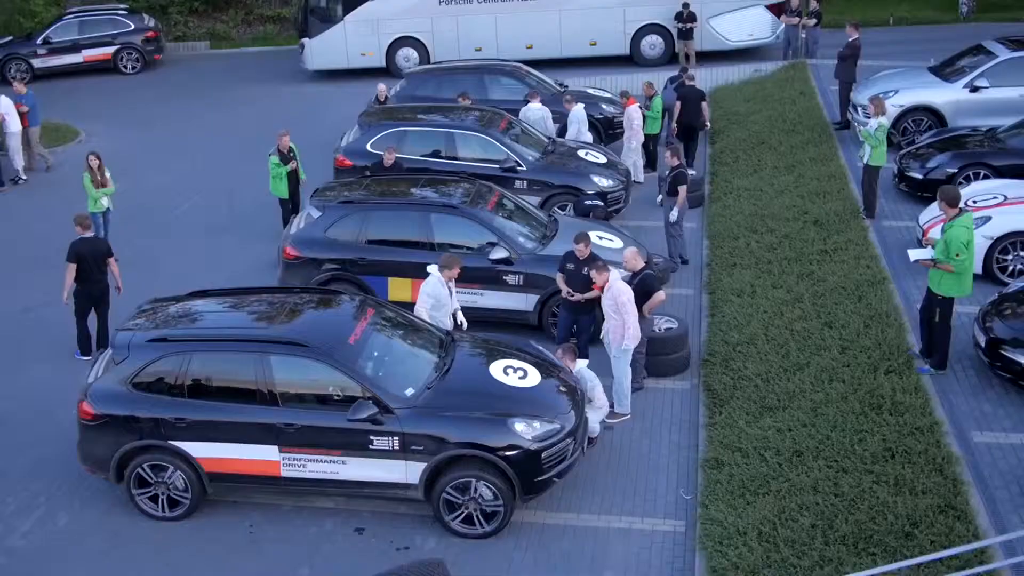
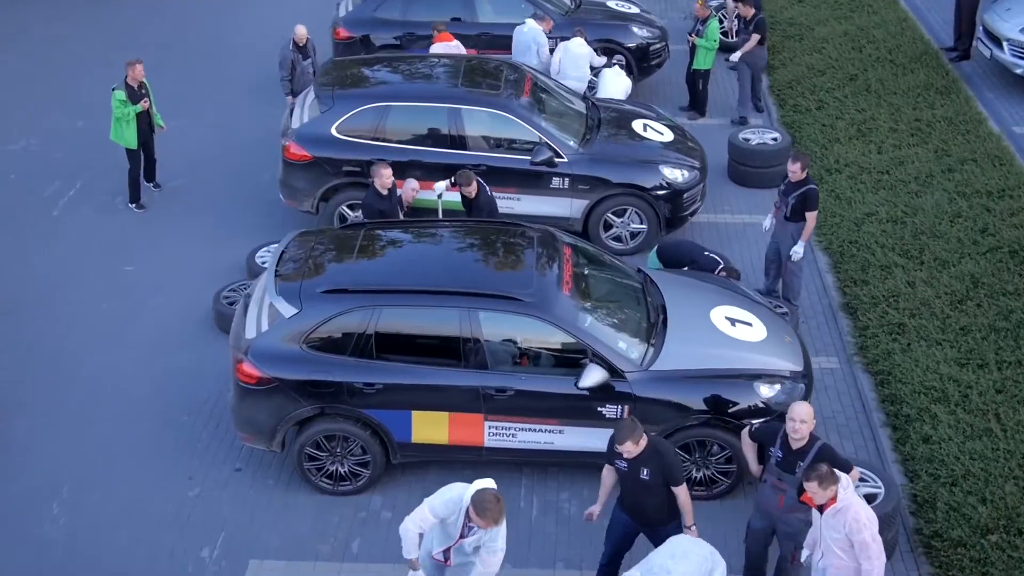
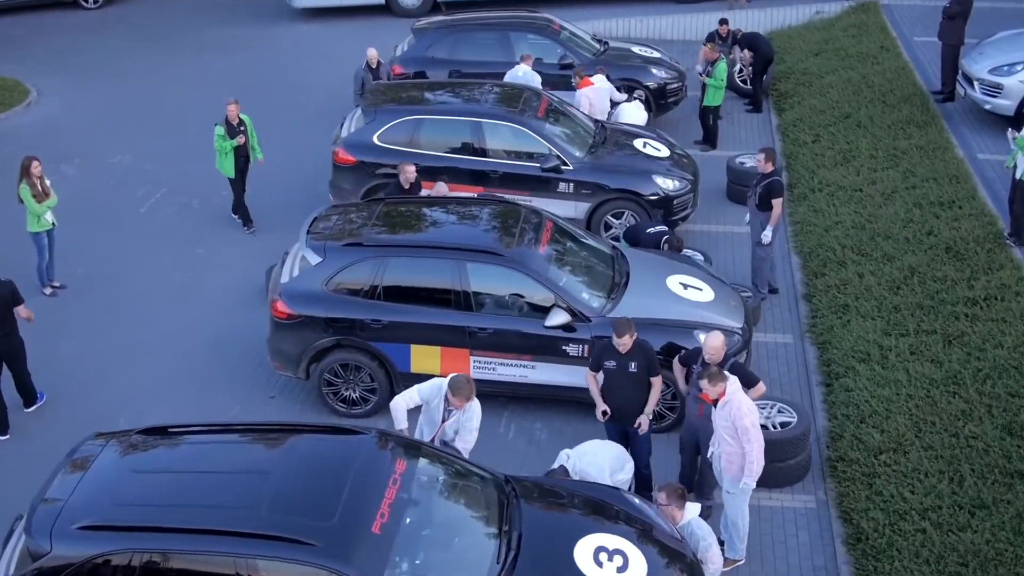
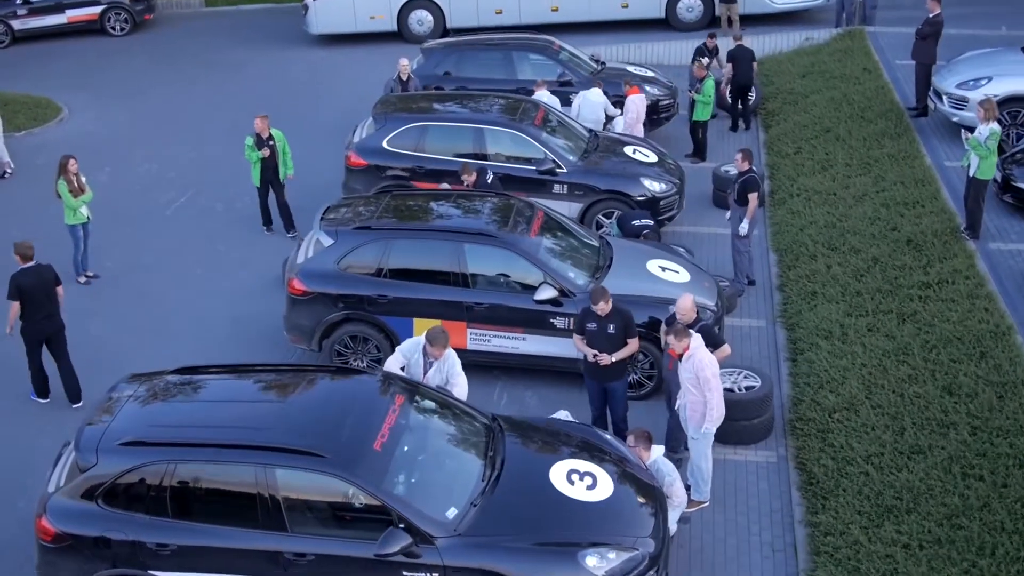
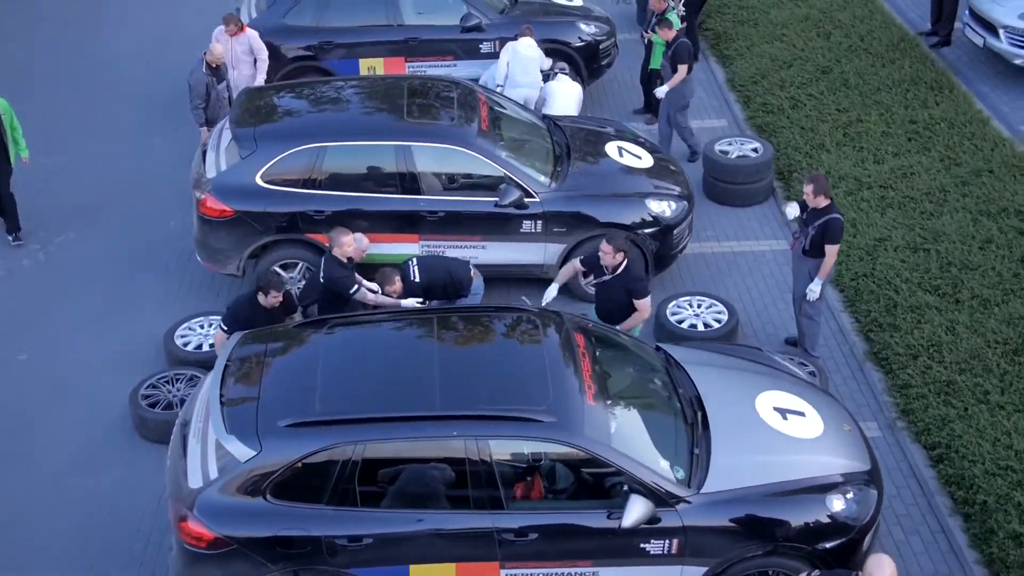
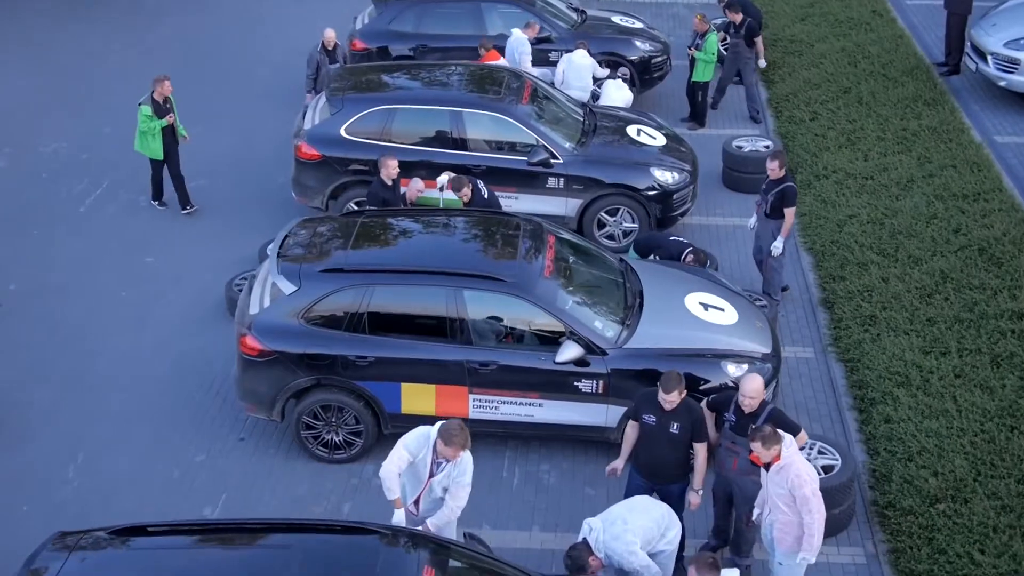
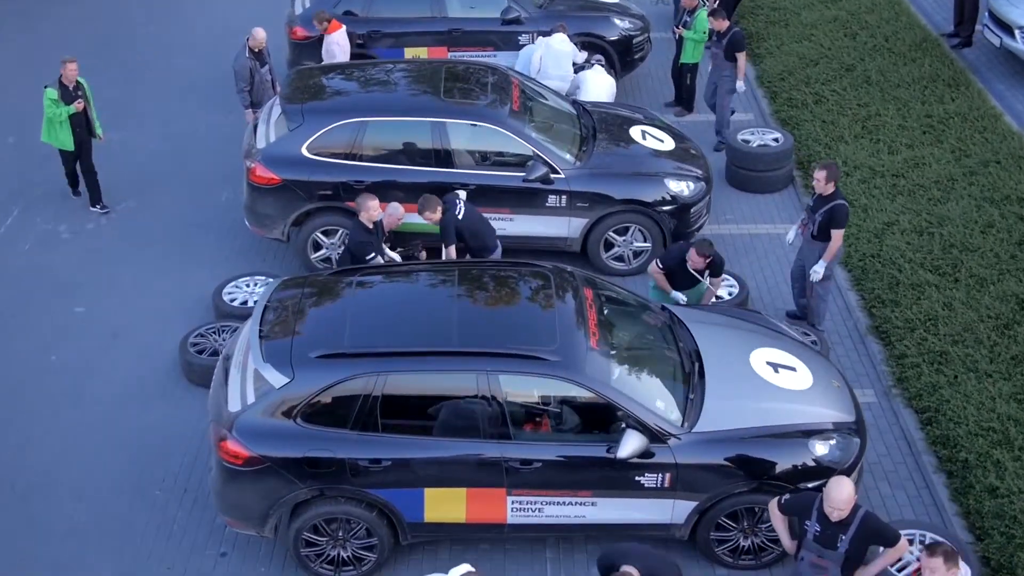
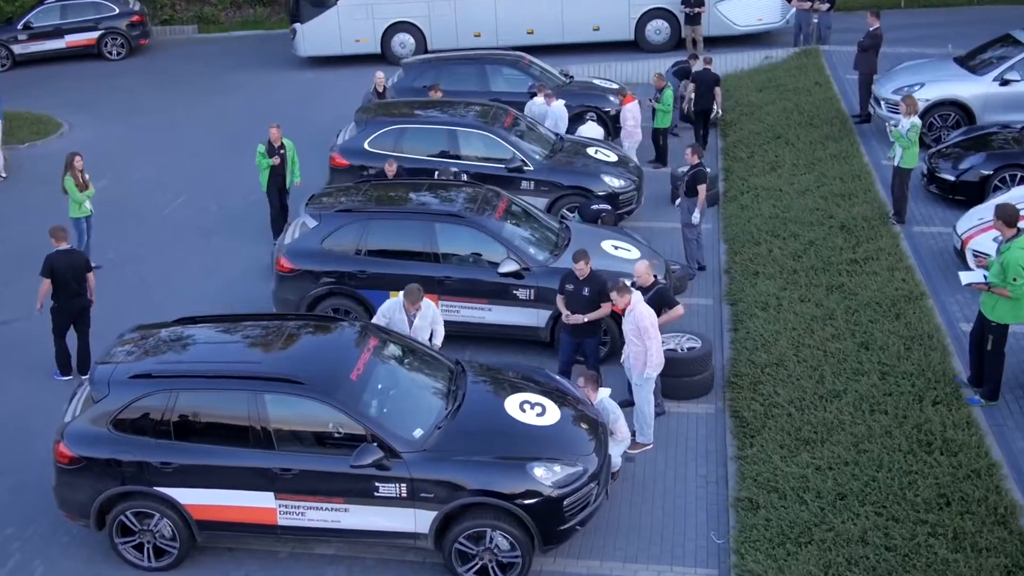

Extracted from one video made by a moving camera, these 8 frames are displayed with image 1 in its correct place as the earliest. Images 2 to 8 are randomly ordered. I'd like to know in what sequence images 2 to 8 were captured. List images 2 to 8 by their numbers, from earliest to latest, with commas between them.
8, 4, 3, 6, 2, 7, 5
